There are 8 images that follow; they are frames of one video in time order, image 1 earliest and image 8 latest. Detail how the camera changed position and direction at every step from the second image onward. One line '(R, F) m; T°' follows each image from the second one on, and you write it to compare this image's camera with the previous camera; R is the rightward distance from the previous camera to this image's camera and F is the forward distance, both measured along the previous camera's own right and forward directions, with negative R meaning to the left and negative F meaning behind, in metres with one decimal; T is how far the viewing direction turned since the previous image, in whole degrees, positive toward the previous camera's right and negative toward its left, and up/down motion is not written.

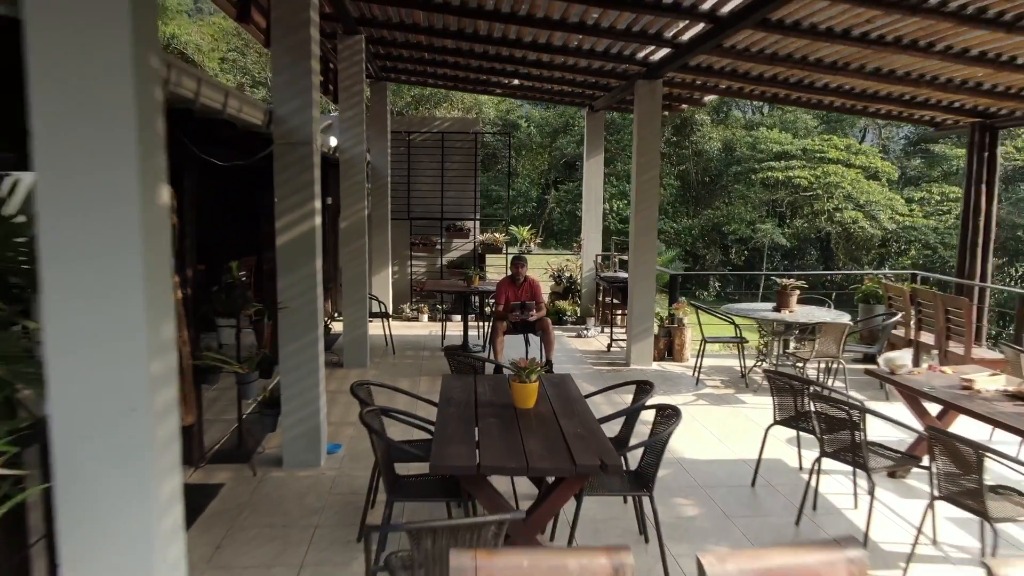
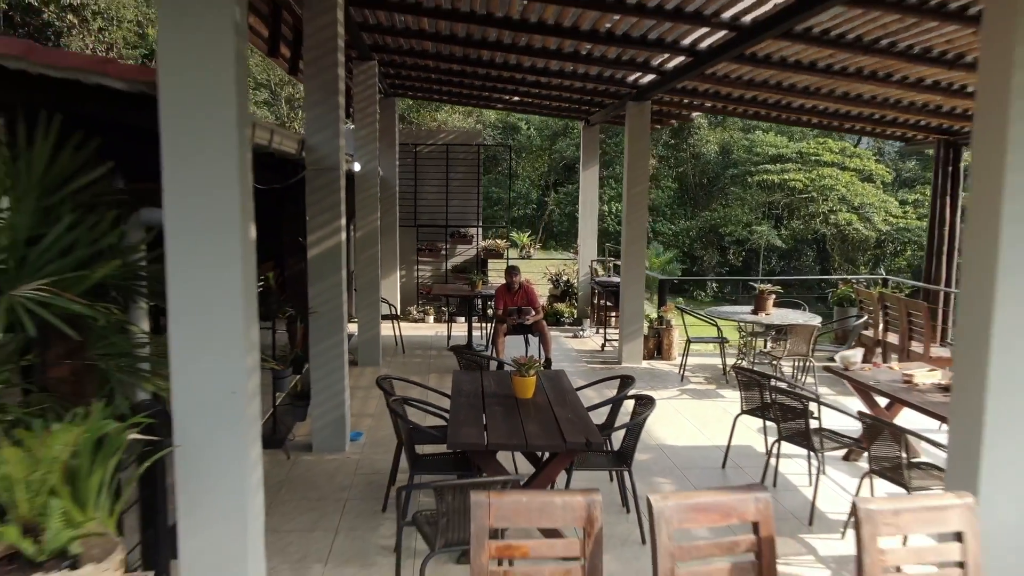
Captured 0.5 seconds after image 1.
(0.0, -0.5) m; 0°
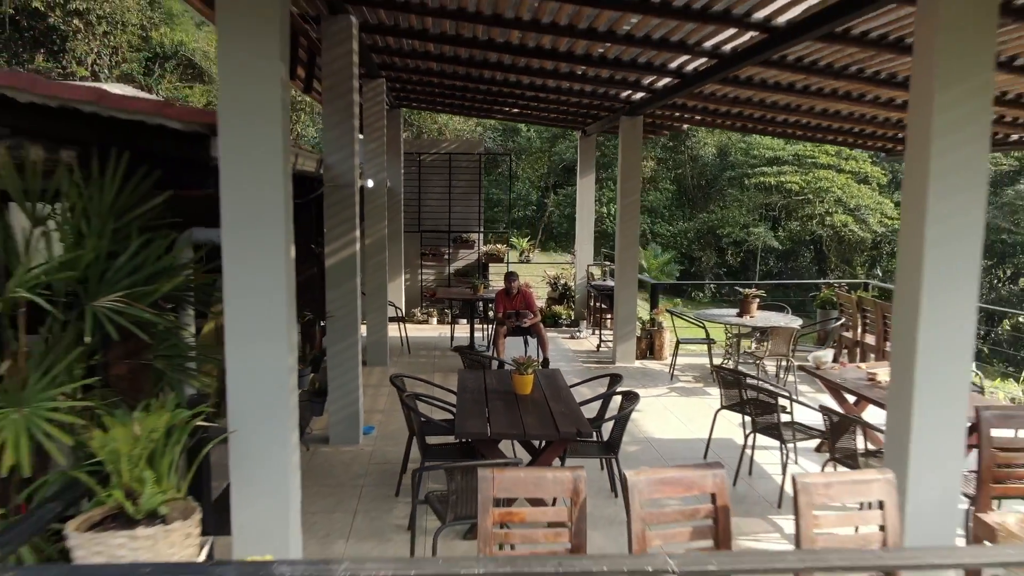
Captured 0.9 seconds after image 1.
(0.0, -0.4) m; 0°
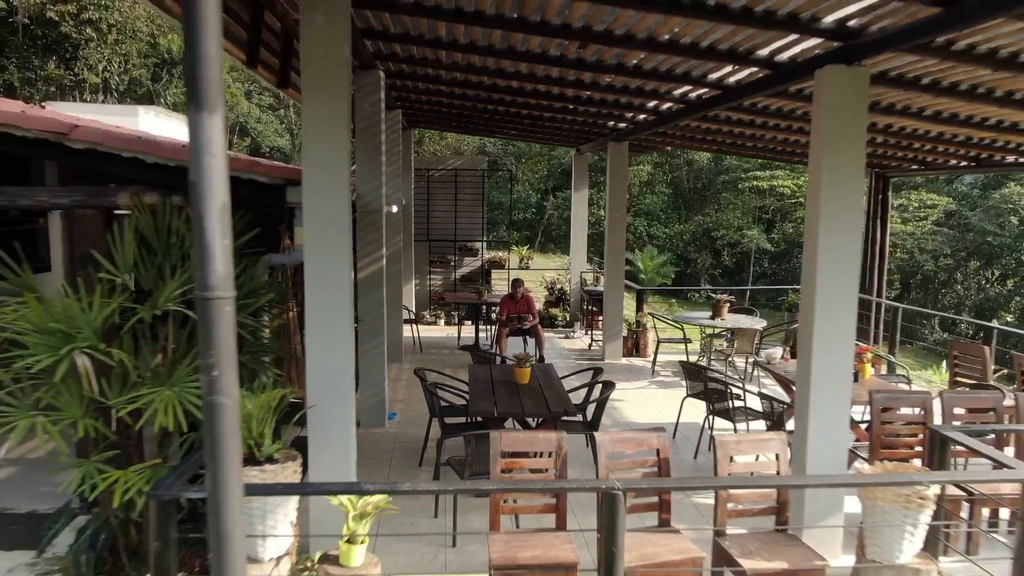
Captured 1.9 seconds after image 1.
(0.0, -0.8) m; 0°
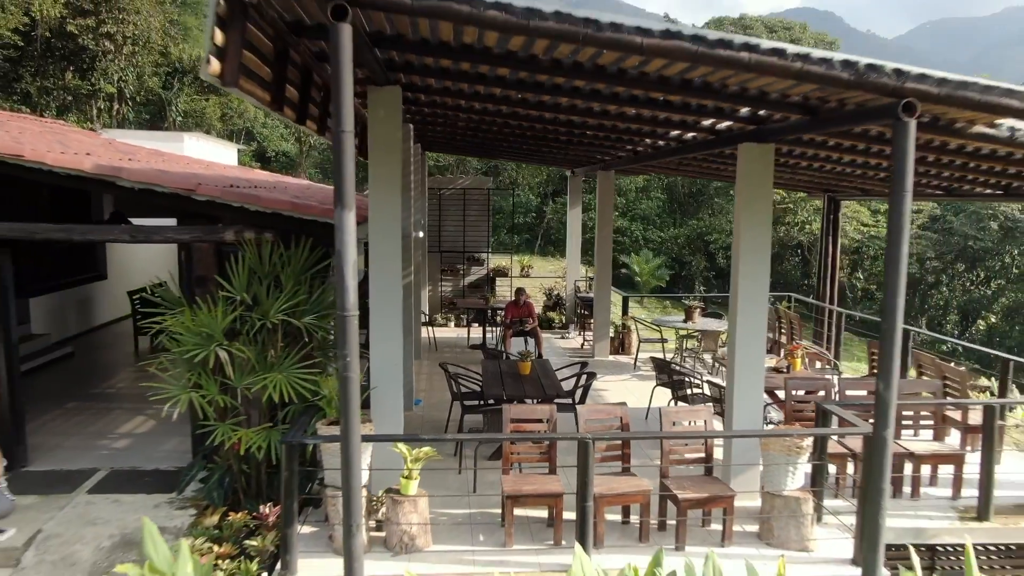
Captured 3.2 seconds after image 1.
(0.0, -1.2) m; 0°
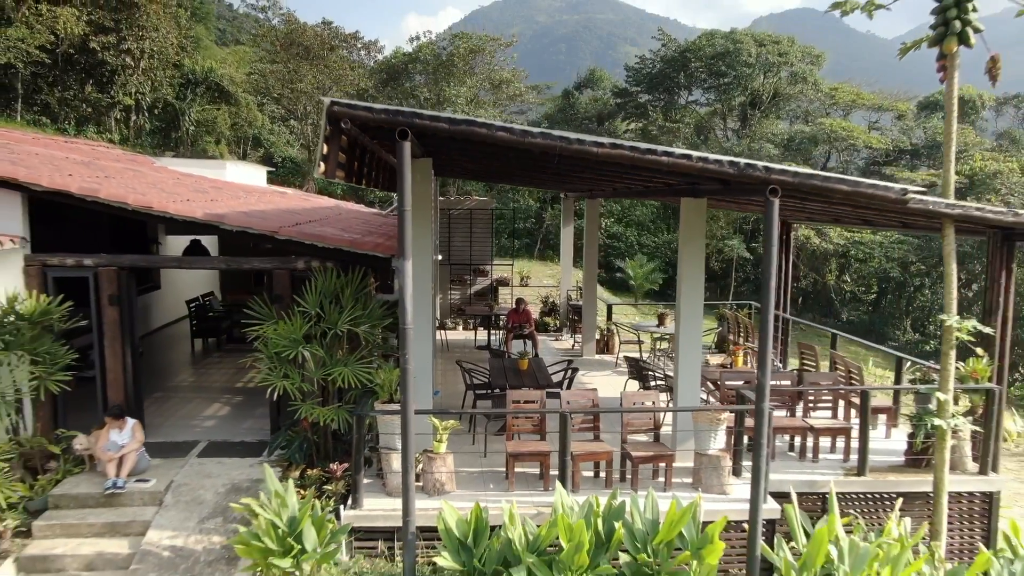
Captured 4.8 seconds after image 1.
(0.0, -1.5) m; 0°
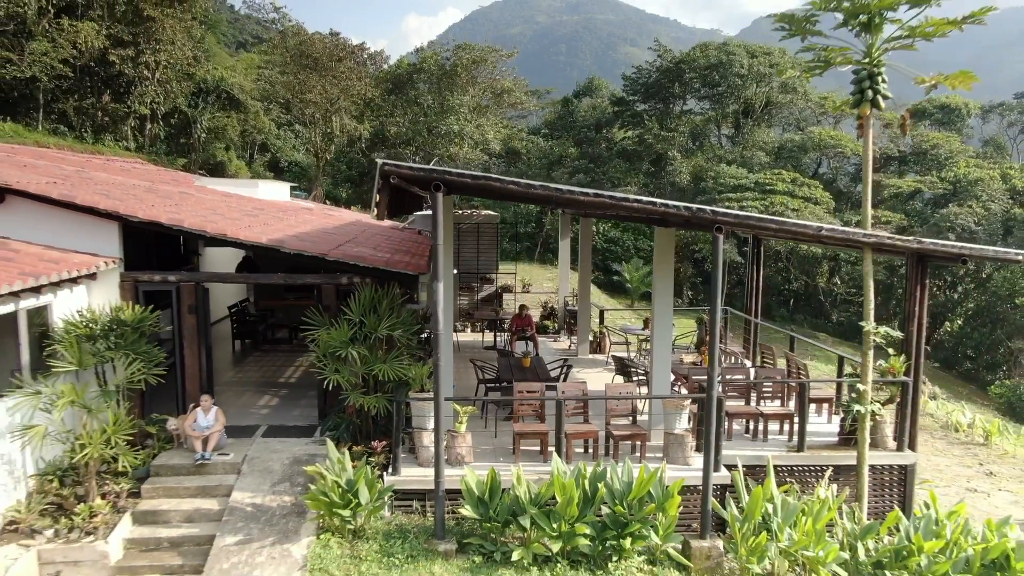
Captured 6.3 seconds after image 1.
(0.0, -1.4) m; 0°
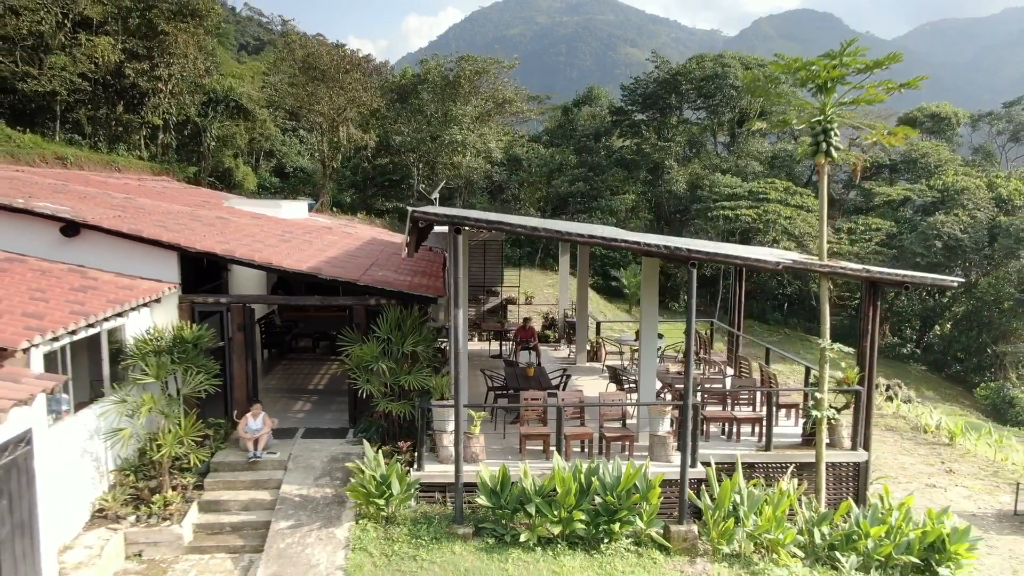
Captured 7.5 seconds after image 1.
(-0.1, -1.1) m; 0°
